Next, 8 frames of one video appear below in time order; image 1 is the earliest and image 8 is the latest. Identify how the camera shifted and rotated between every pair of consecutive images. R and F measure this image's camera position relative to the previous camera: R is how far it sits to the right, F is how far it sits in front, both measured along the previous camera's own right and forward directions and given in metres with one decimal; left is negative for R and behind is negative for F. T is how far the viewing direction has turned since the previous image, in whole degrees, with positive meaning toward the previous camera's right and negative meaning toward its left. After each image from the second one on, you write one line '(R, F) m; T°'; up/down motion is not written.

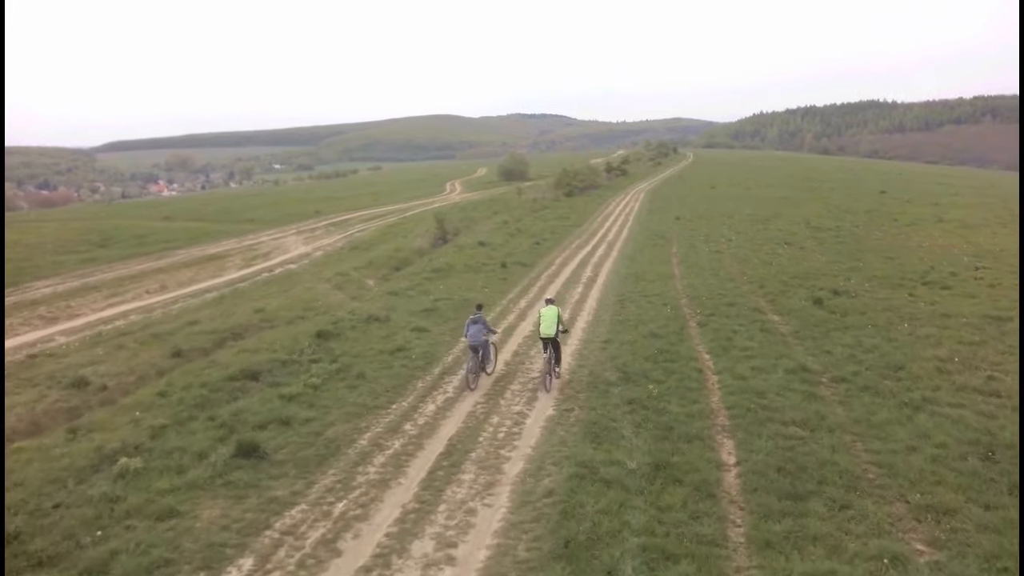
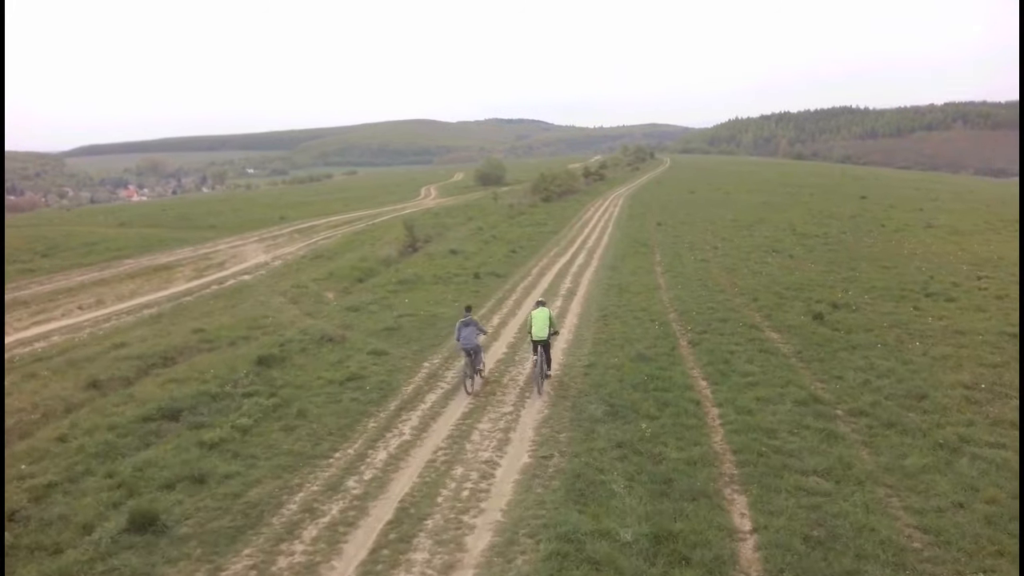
(+0.2, +2.7) m; +2°
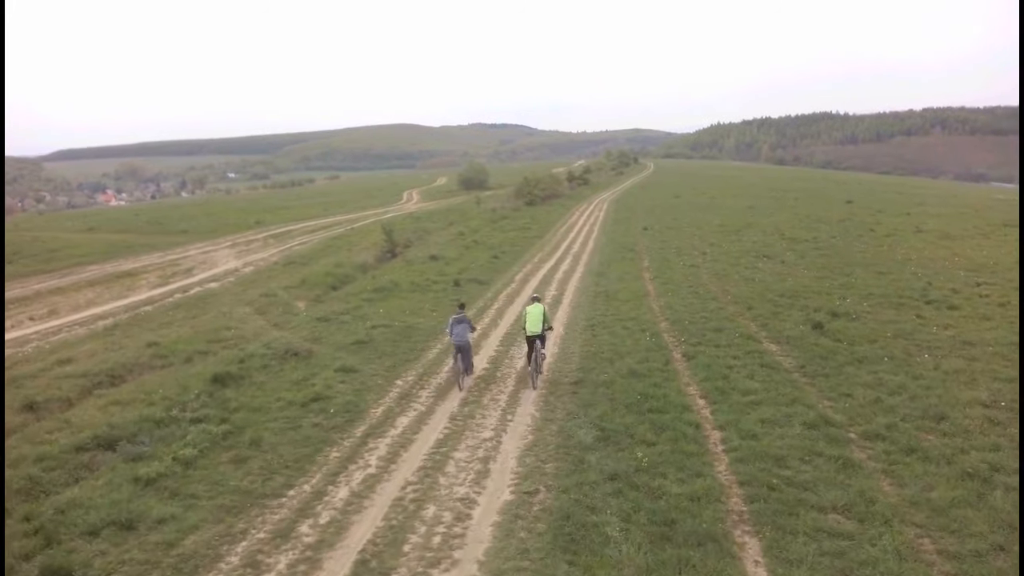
(+0.1, +1.7) m; +1°
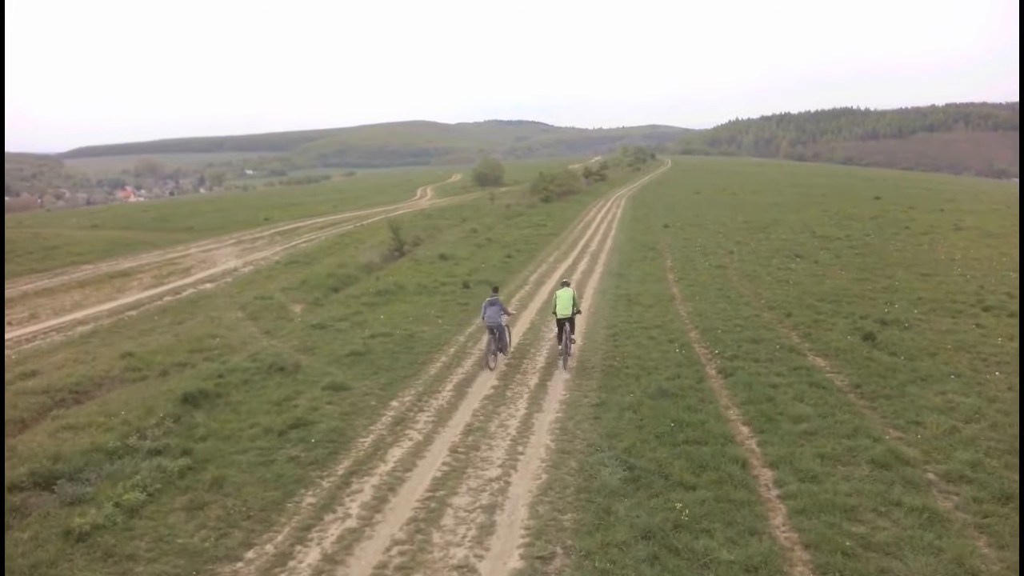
(+0.1, +2.4) m; -1°
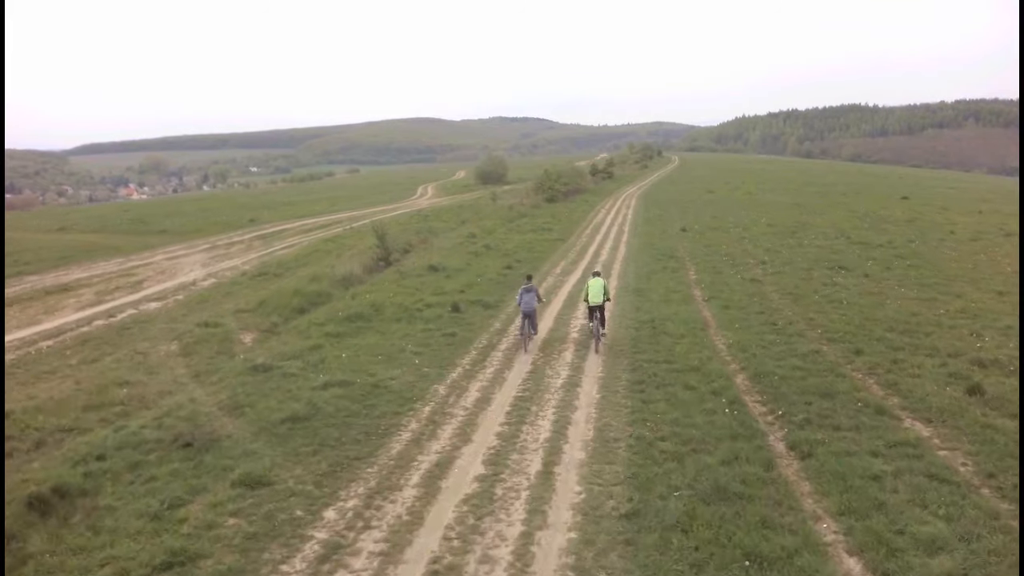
(+0.2, +5.0) m; 0°
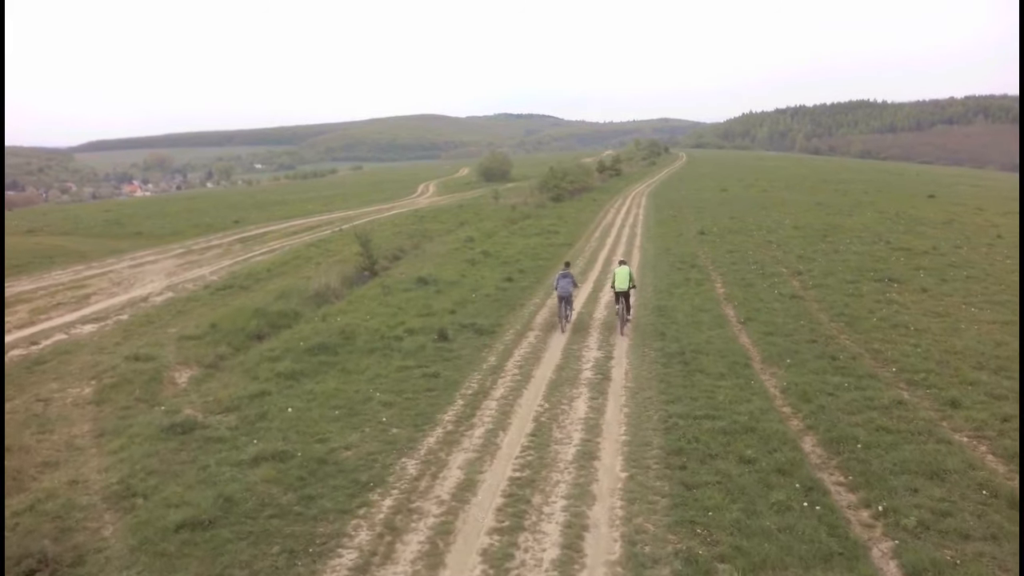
(+0.2, +4.3) m; 0°
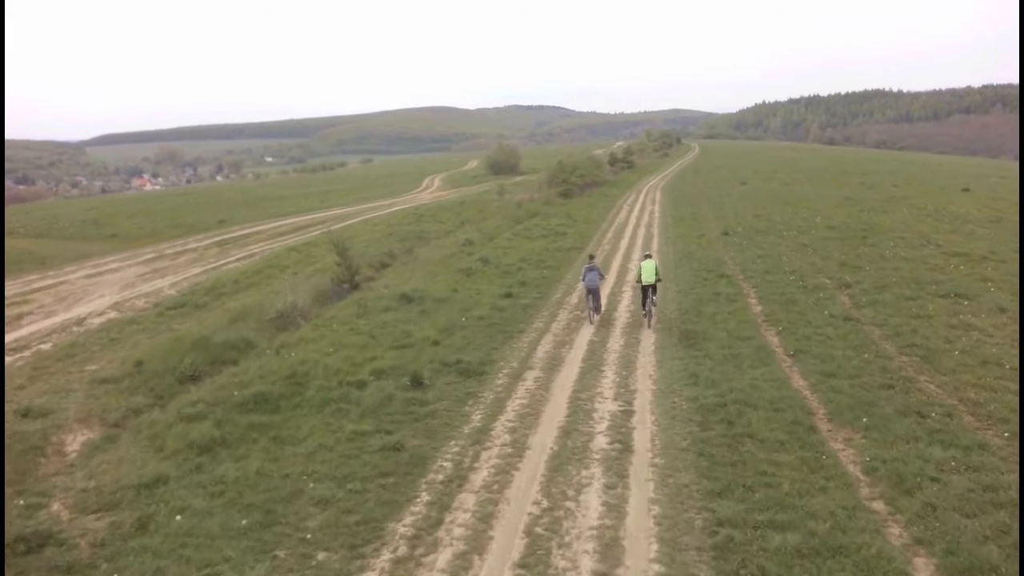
(+0.4, +4.3) m; -1°
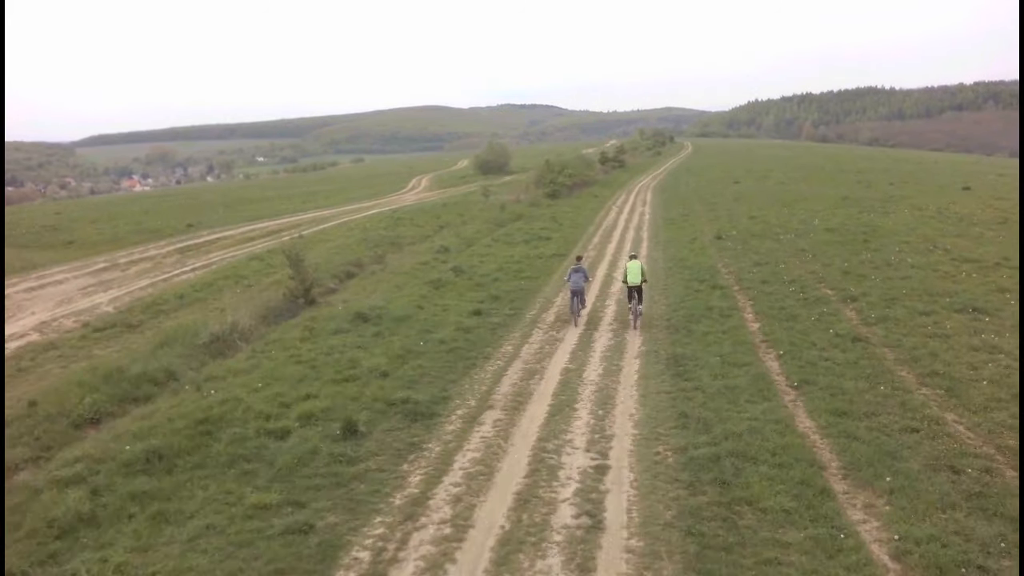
(+0.8, +2.6) m; 0°
